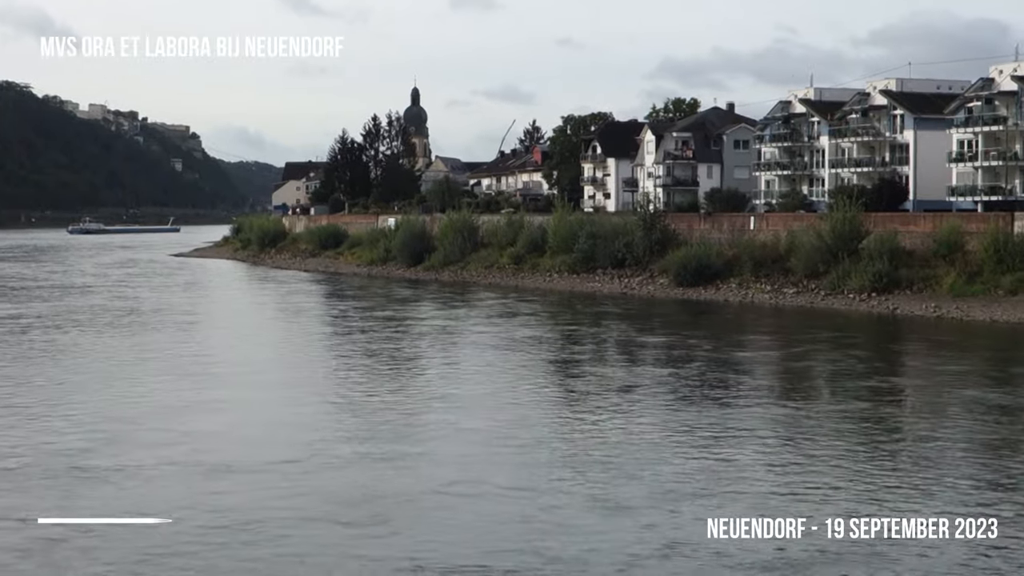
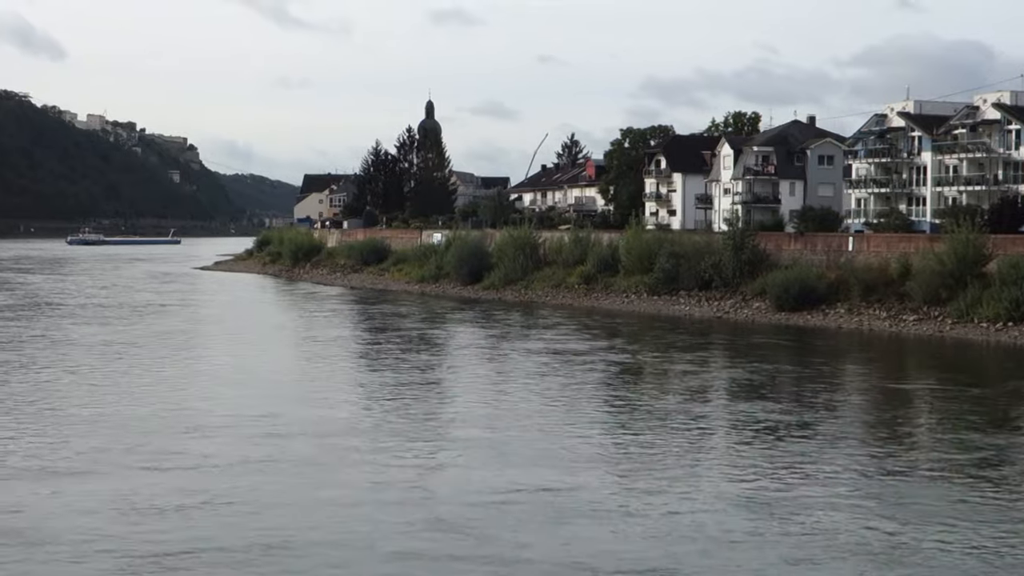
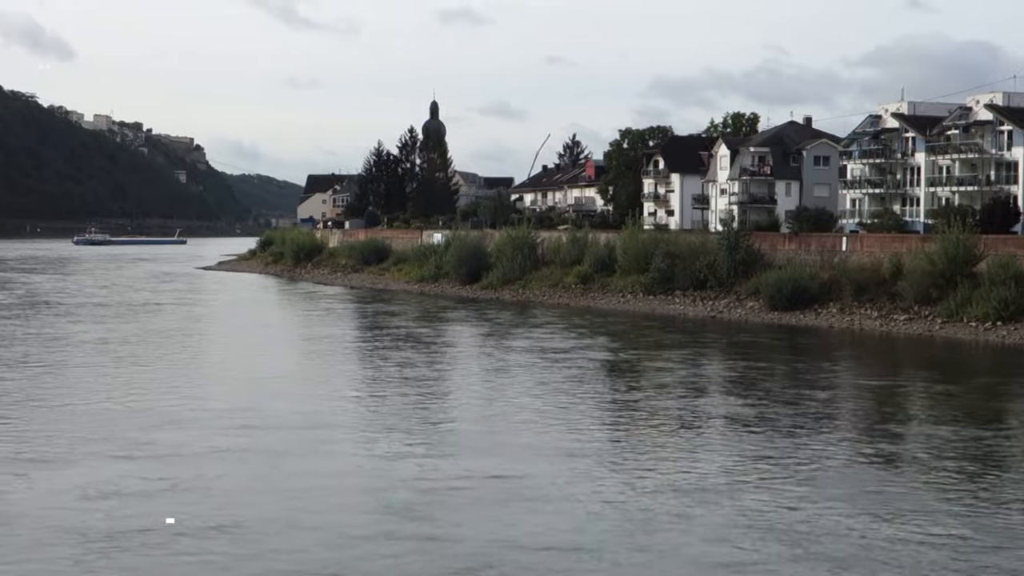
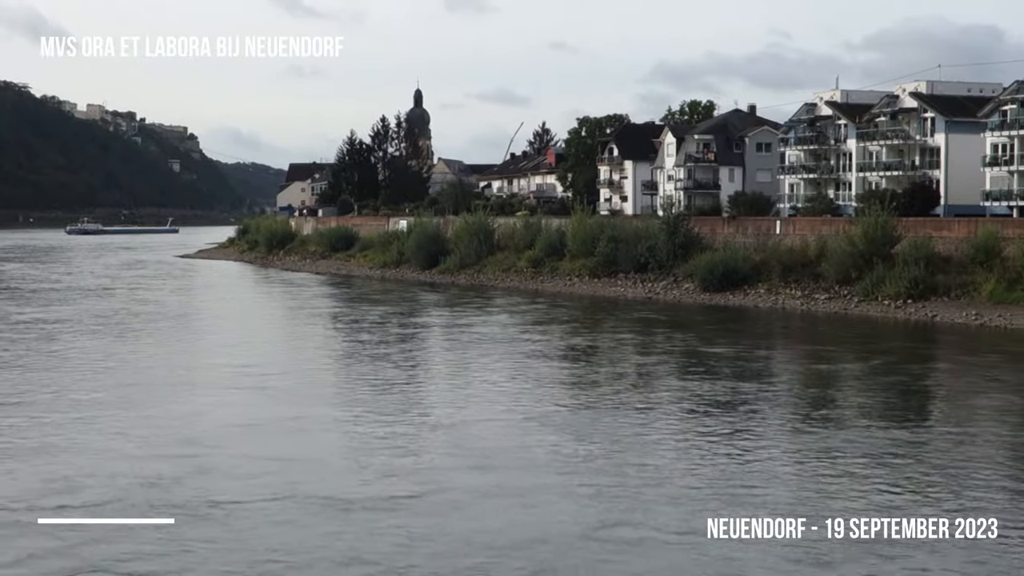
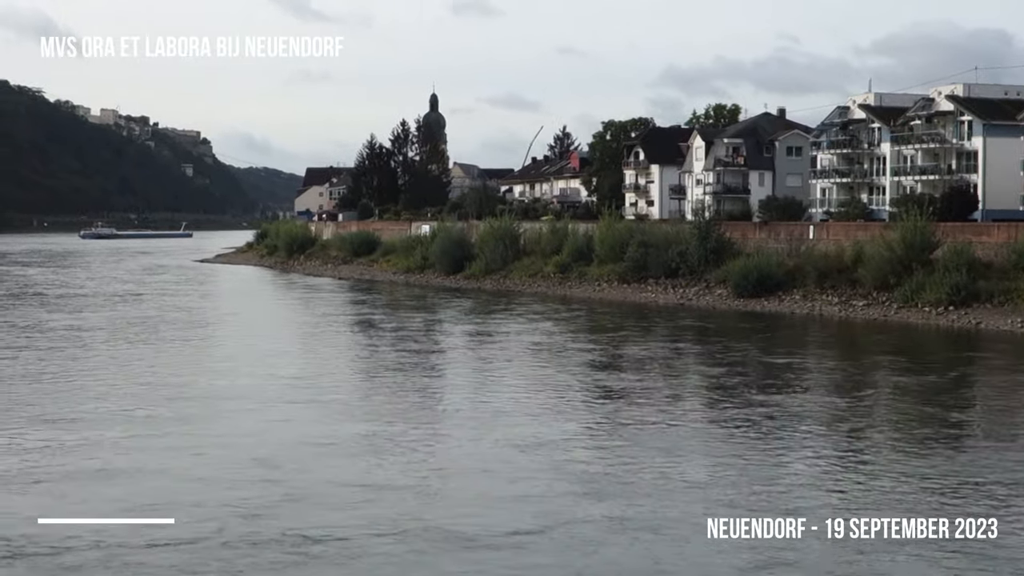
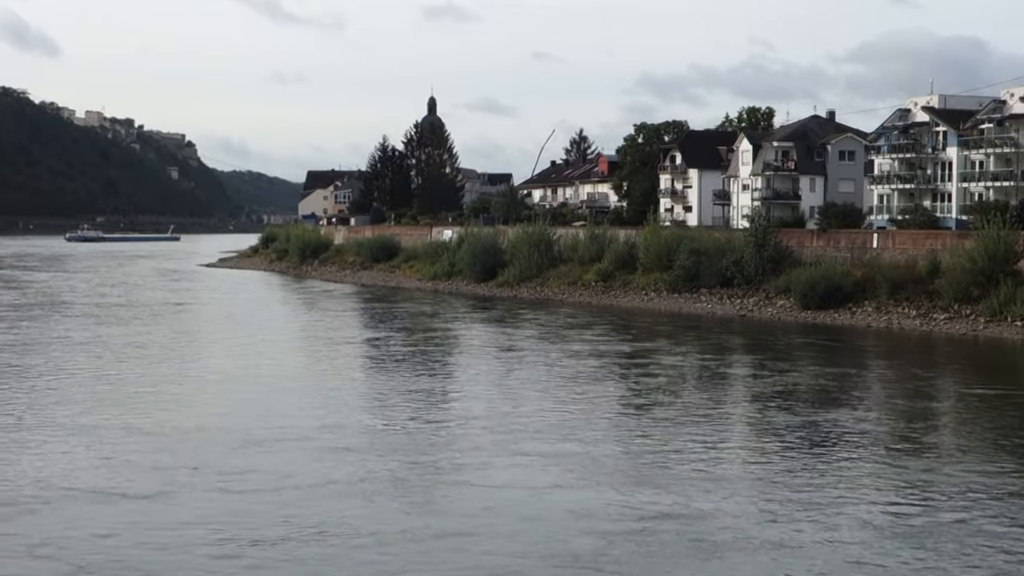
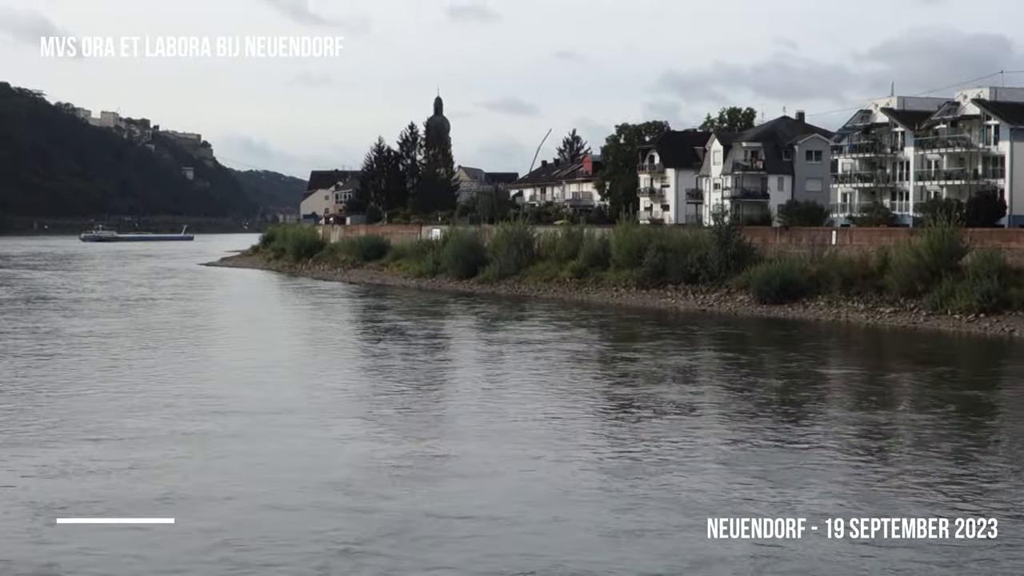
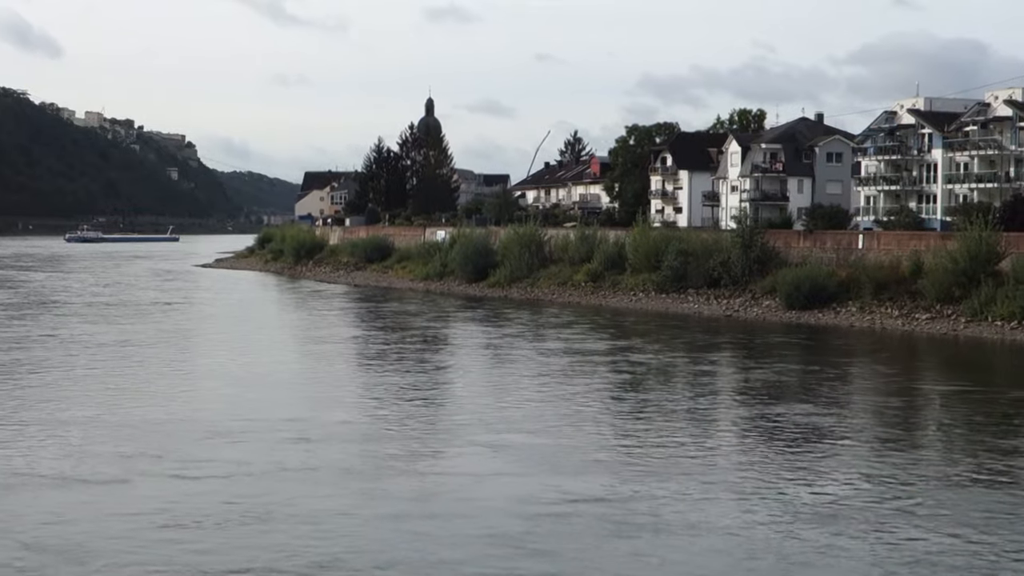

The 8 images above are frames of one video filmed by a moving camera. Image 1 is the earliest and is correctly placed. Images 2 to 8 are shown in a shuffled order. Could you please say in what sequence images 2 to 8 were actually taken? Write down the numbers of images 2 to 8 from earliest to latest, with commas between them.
4, 5, 7, 3, 2, 8, 6
